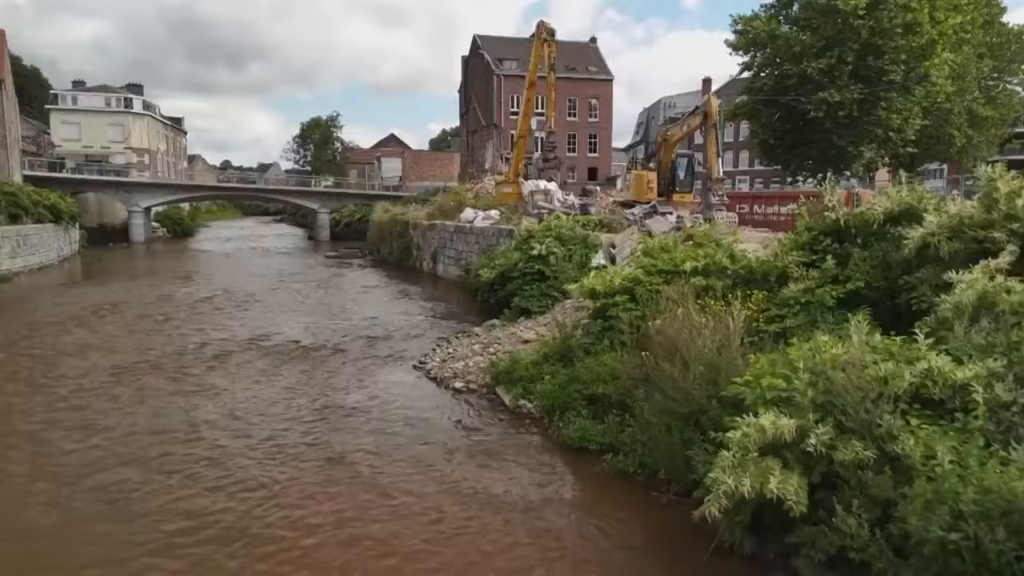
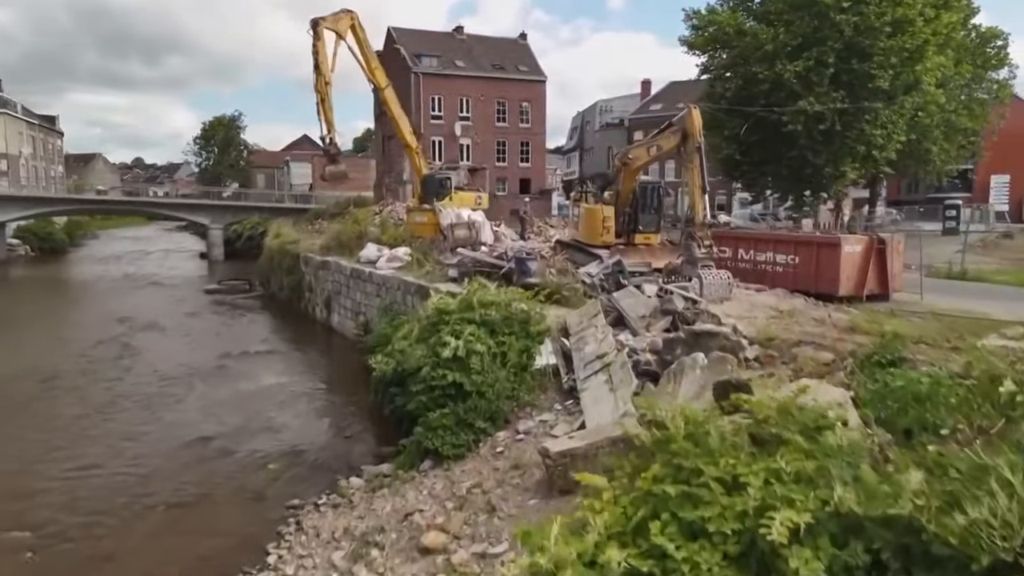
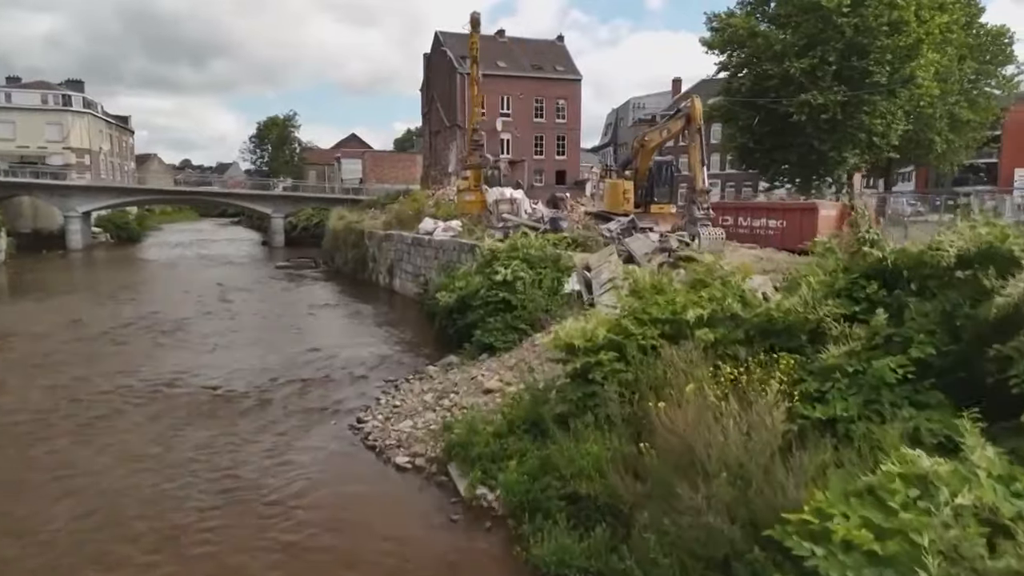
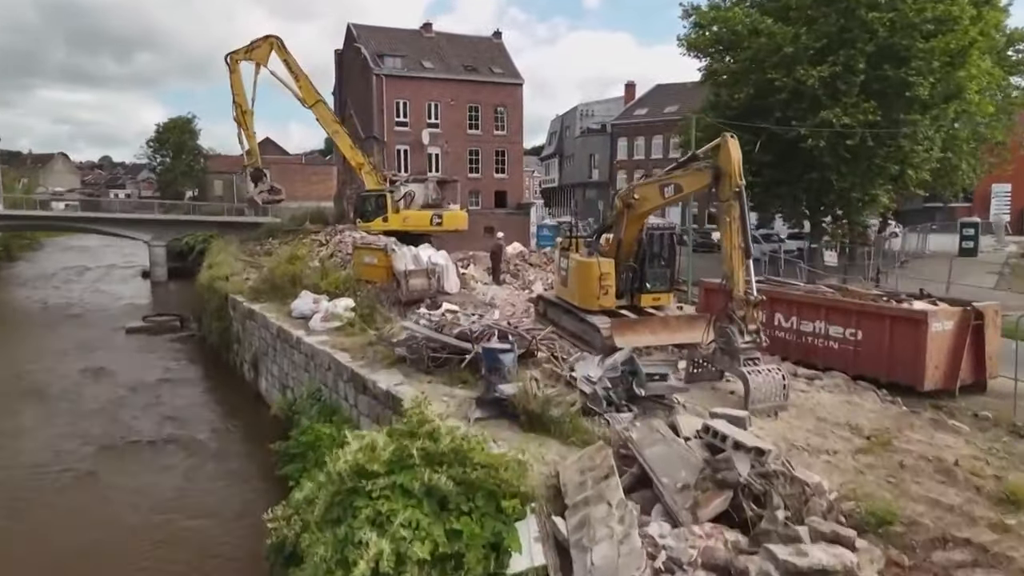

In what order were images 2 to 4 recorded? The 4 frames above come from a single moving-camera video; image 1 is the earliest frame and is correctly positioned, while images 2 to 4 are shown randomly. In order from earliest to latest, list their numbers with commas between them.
3, 2, 4
